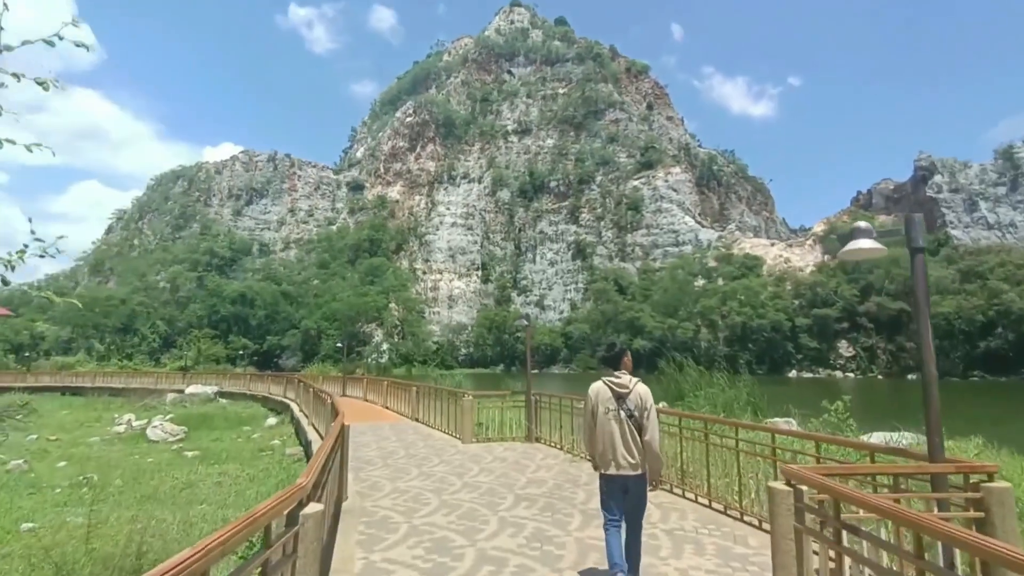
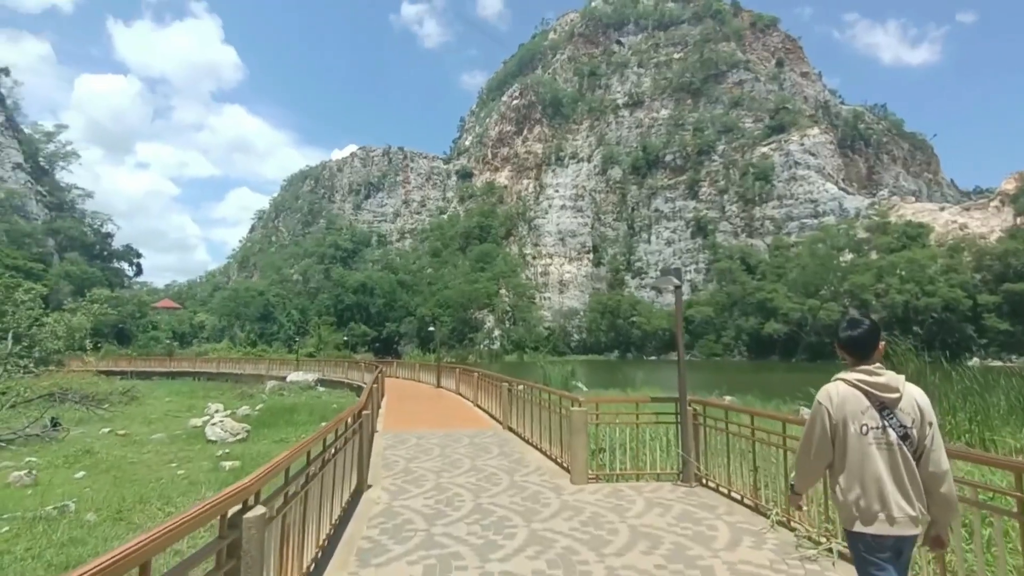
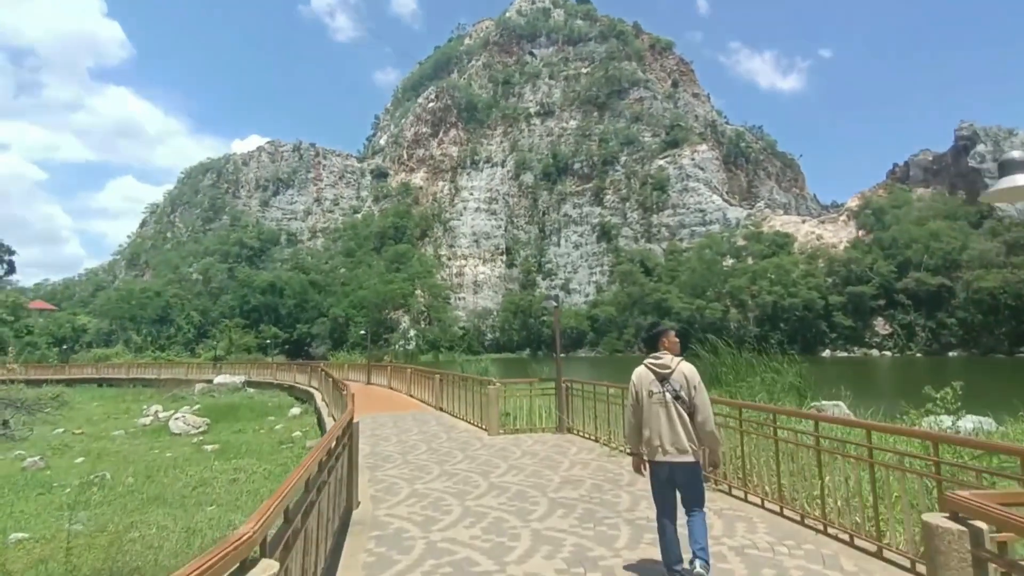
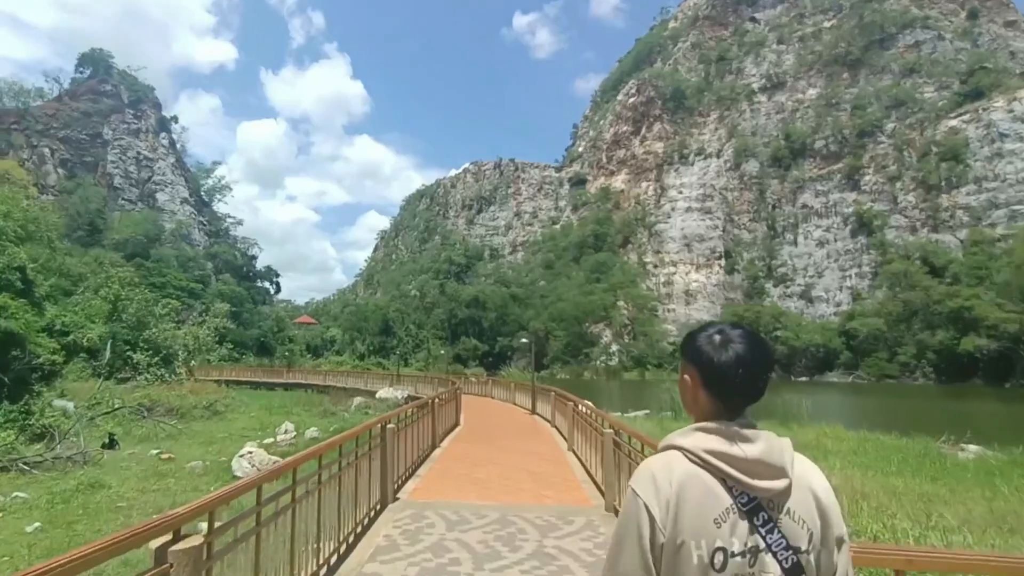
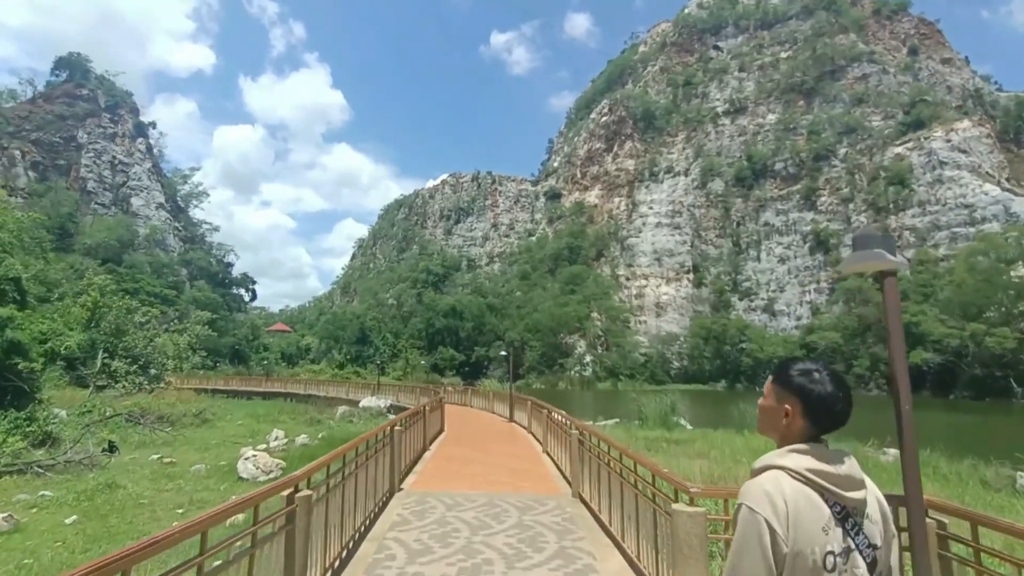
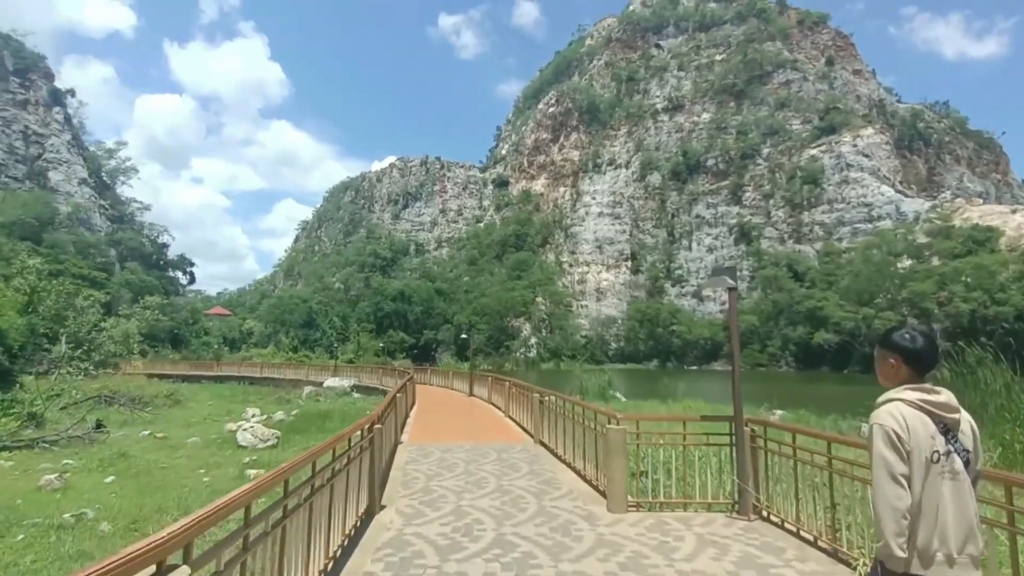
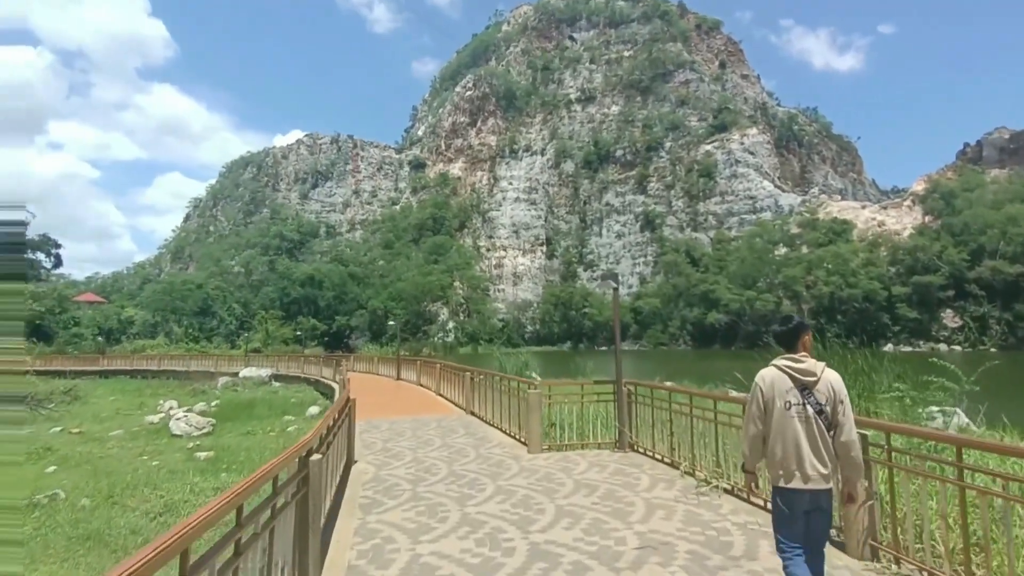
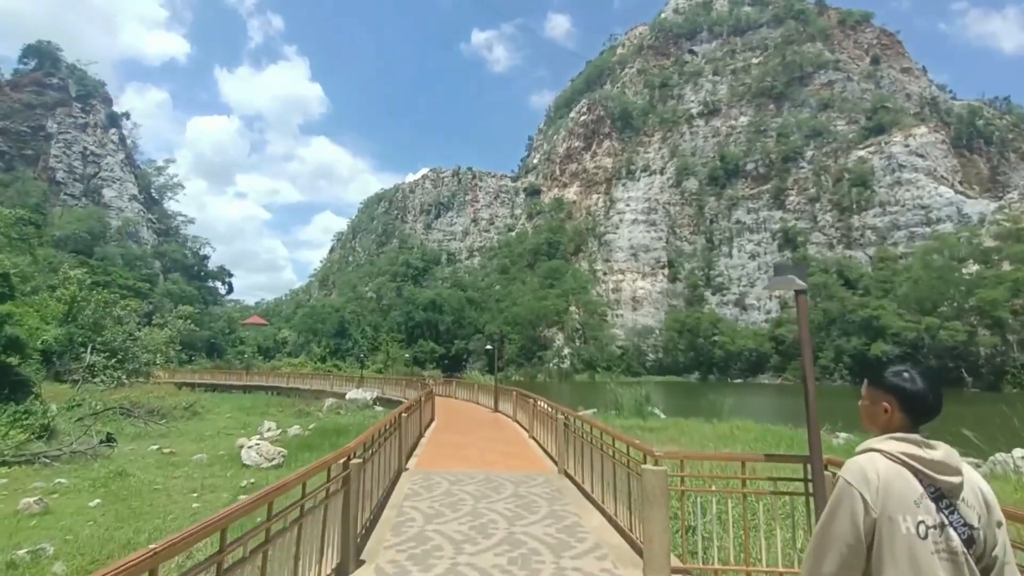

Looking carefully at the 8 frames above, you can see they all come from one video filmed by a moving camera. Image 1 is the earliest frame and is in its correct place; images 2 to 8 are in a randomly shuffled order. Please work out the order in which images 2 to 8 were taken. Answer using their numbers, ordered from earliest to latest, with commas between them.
3, 7, 2, 6, 8, 5, 4
